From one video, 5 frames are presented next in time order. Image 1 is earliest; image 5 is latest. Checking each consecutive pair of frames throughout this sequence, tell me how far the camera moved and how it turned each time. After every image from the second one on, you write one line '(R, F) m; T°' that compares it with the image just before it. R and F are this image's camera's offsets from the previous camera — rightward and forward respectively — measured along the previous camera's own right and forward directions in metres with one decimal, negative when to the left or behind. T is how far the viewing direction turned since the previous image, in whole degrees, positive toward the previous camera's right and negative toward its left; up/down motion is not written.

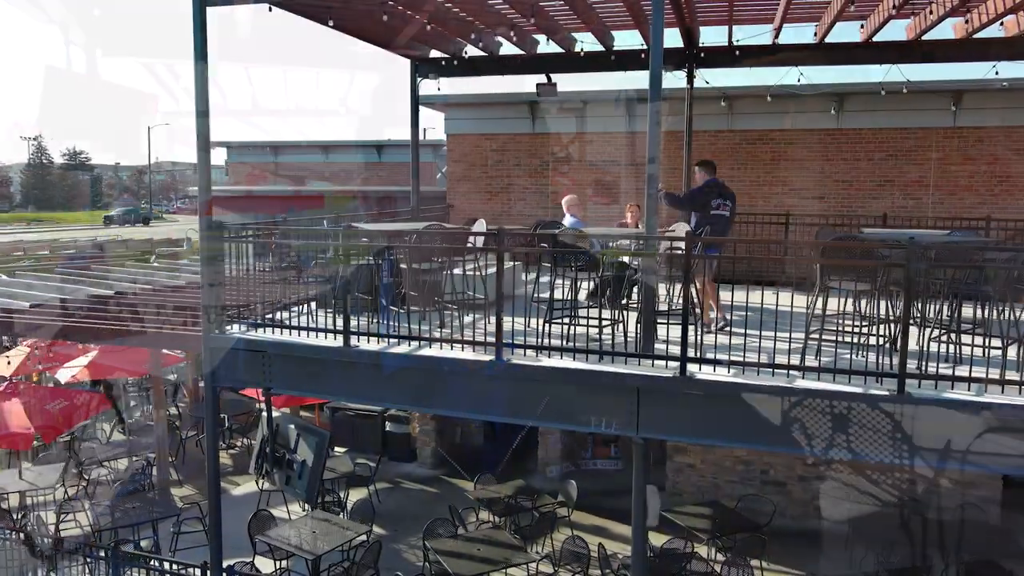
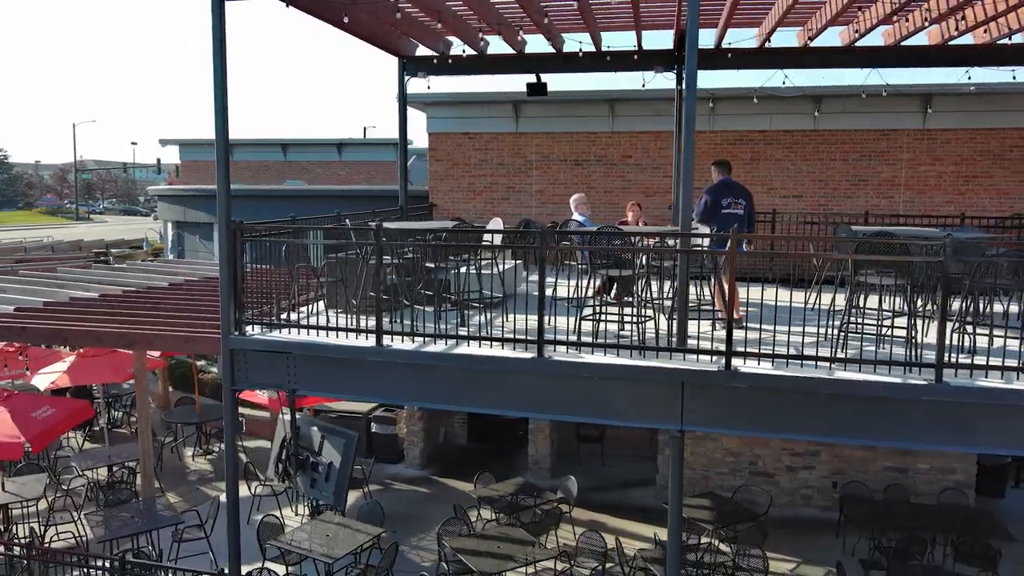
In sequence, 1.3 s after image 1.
(-0.7, 0.0) m; +4°
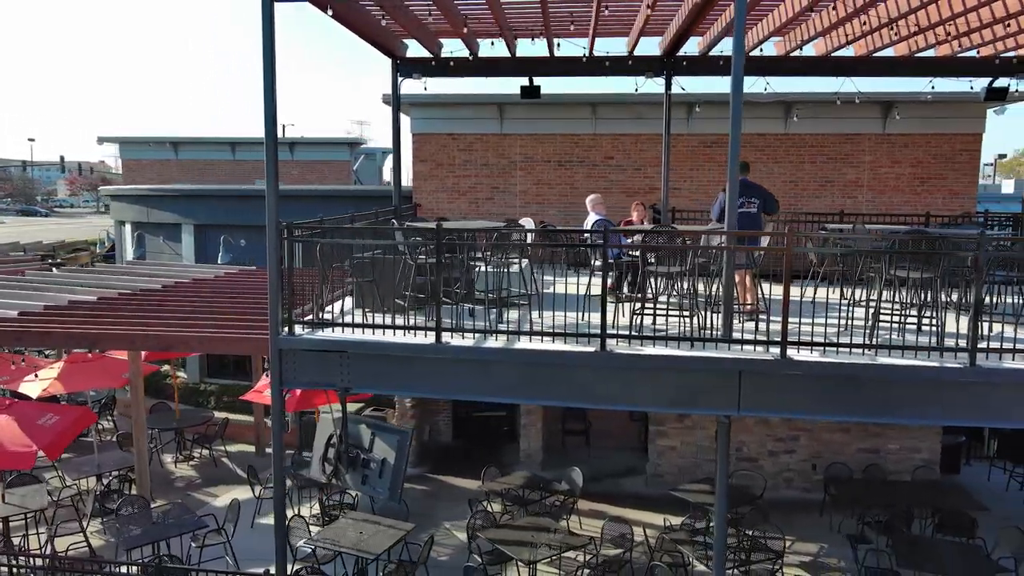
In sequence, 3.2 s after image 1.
(-1.0, -0.2) m; +6°
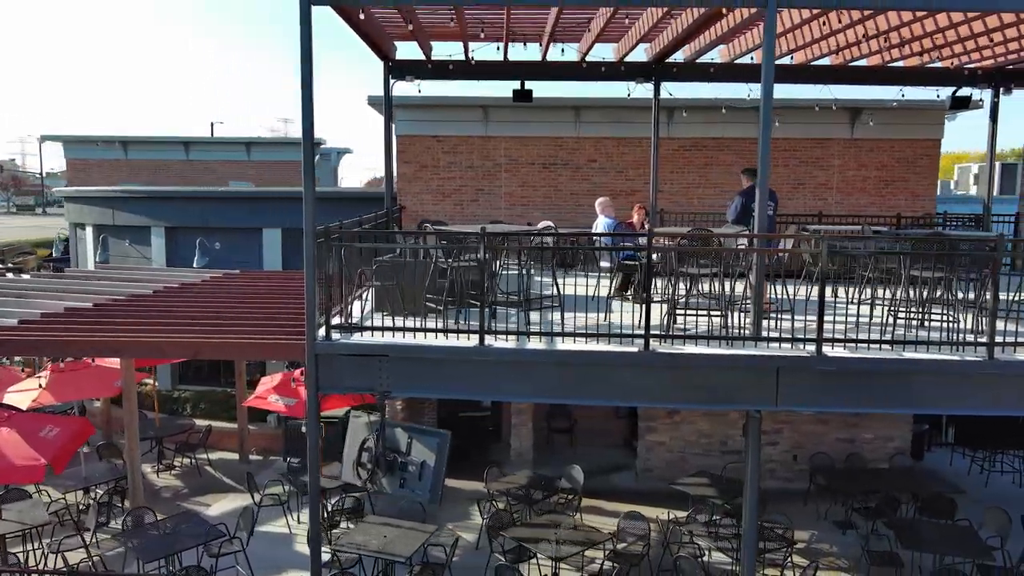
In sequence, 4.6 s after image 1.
(-0.8, -0.1) m; +5°
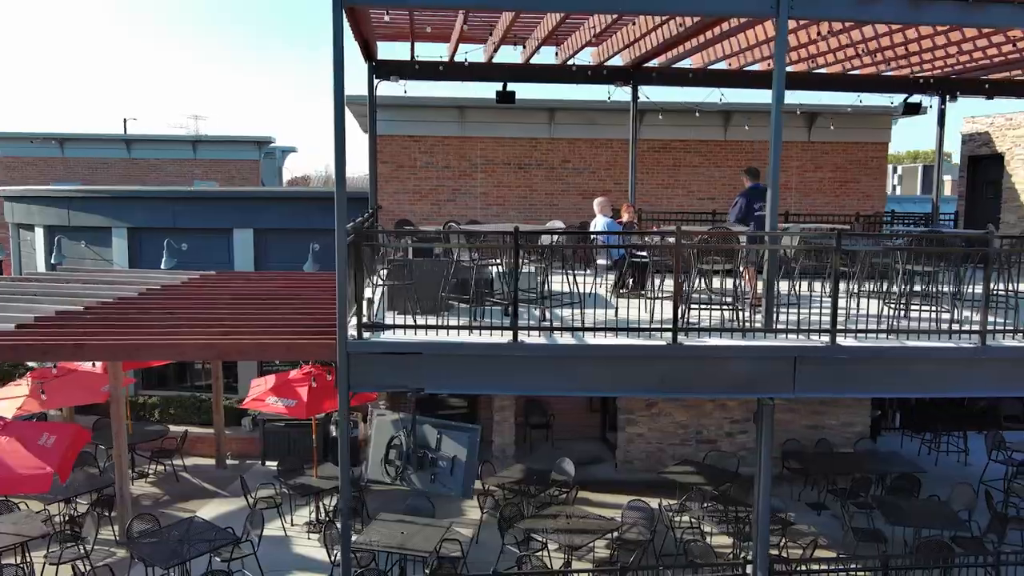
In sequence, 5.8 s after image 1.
(-0.8, -0.1) m; +6°
